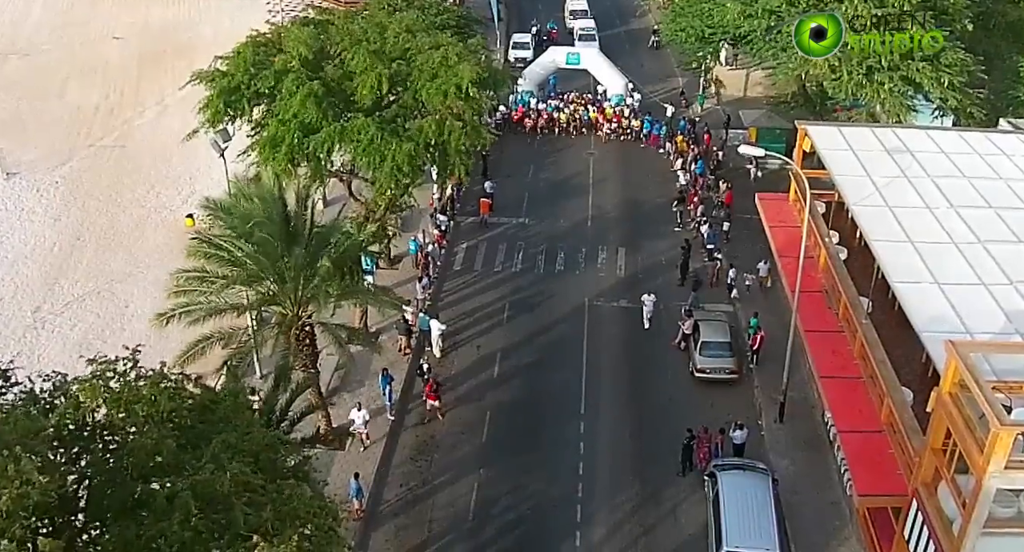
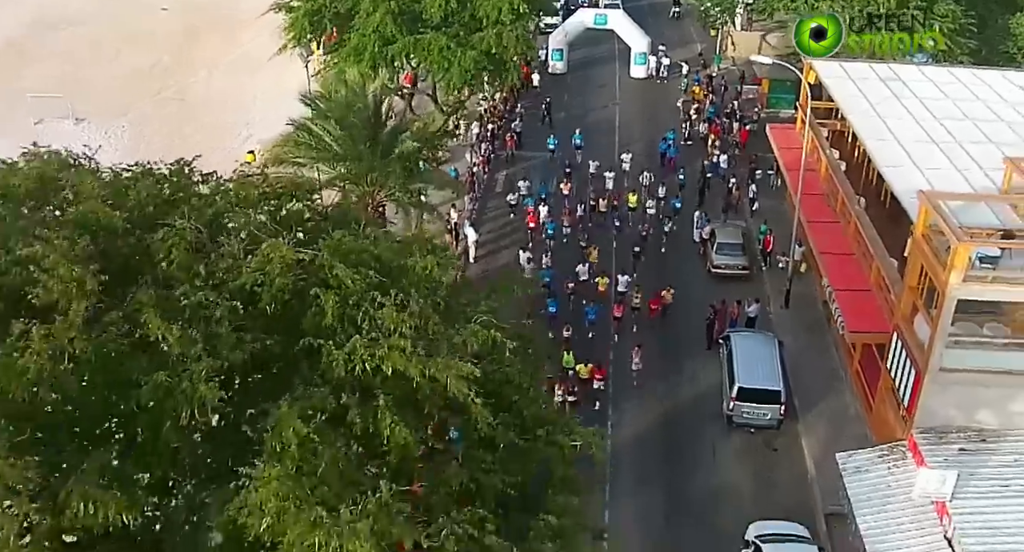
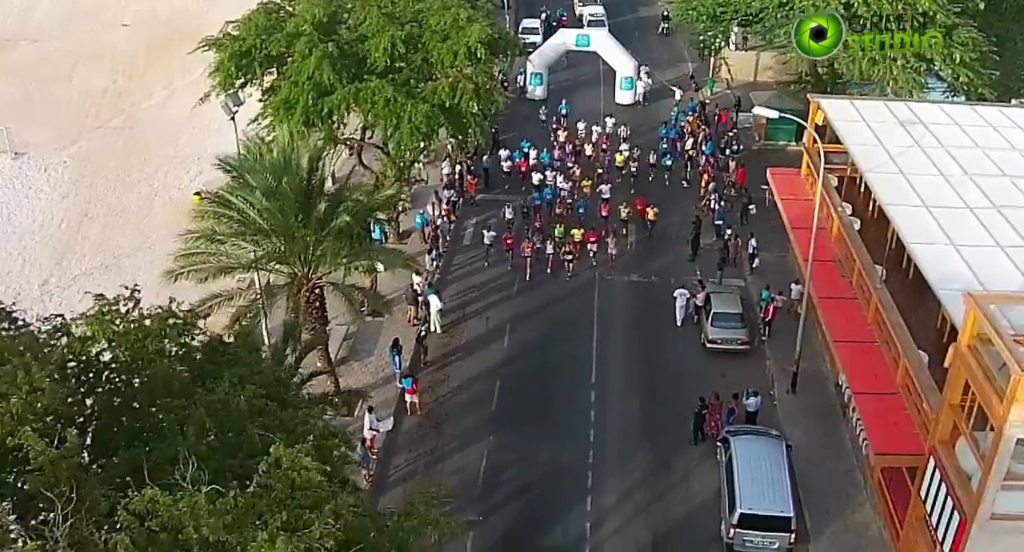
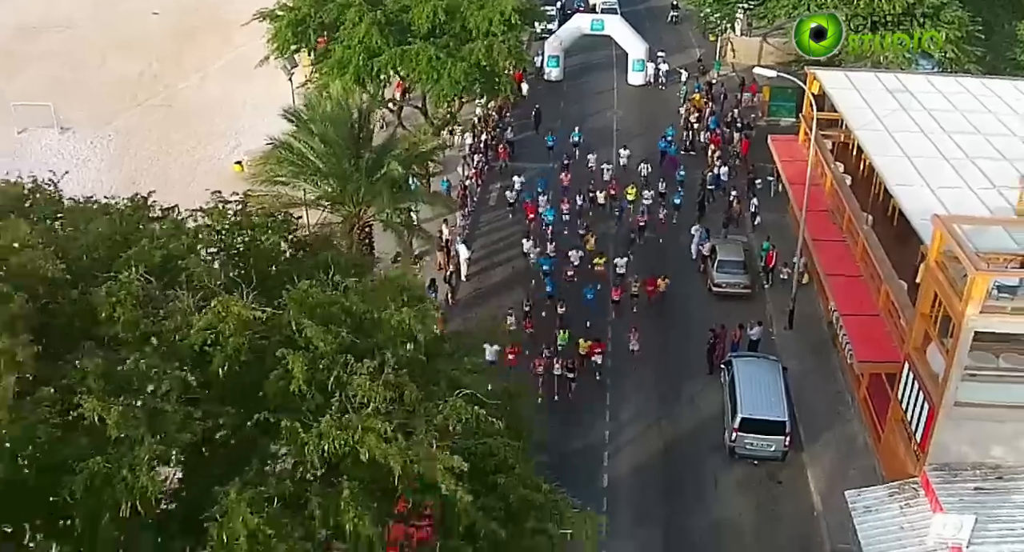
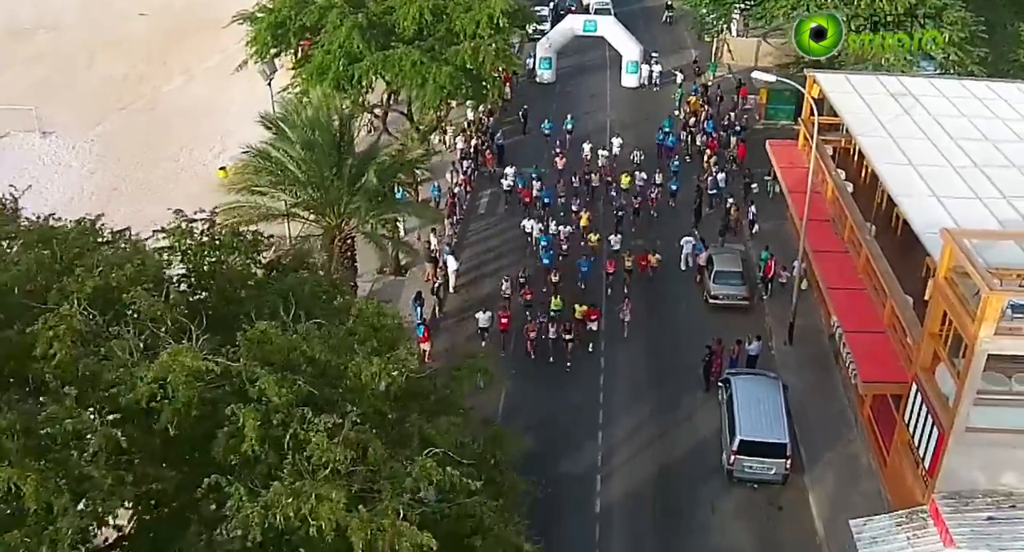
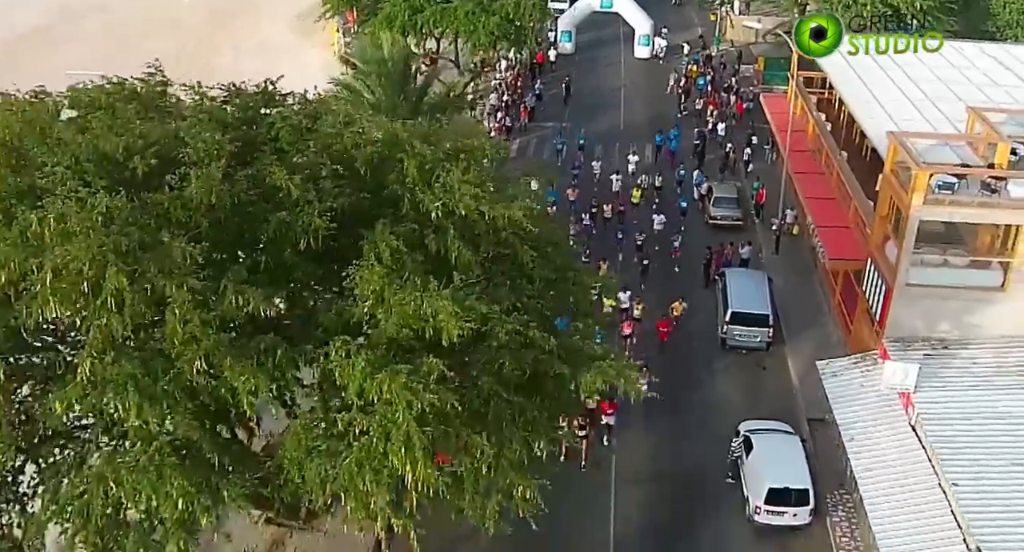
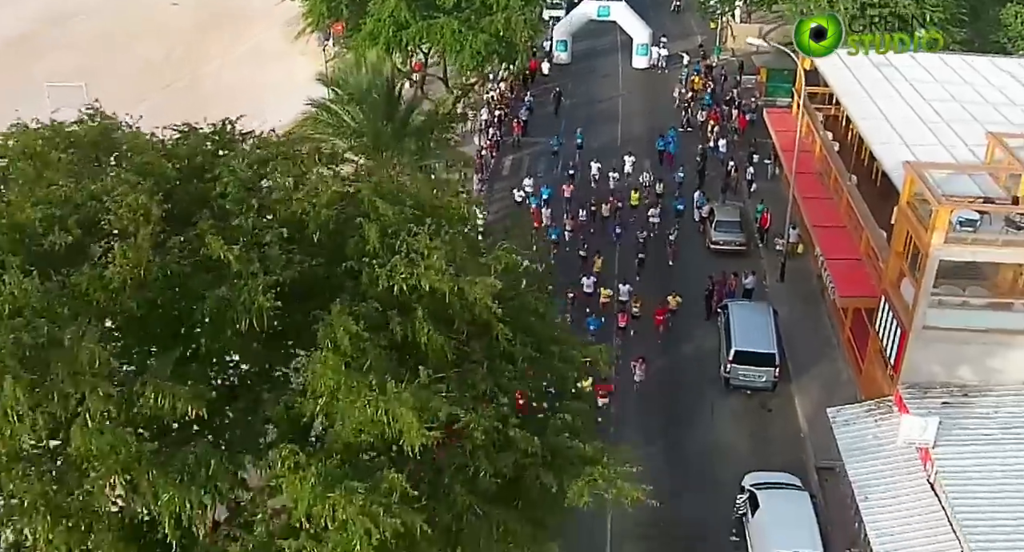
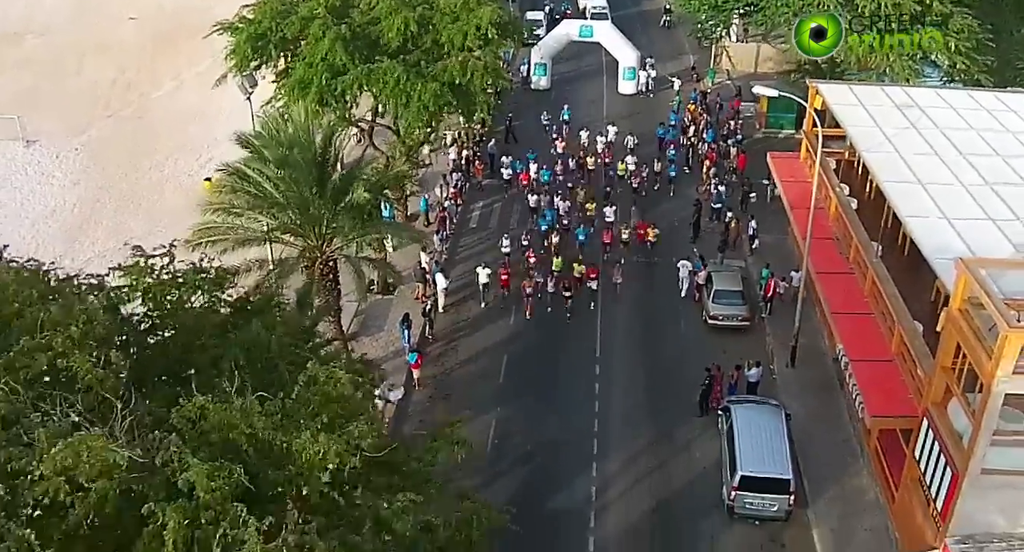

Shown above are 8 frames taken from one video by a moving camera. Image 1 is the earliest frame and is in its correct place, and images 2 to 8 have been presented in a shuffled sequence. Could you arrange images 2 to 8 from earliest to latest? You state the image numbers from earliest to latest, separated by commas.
3, 8, 5, 4, 2, 7, 6
